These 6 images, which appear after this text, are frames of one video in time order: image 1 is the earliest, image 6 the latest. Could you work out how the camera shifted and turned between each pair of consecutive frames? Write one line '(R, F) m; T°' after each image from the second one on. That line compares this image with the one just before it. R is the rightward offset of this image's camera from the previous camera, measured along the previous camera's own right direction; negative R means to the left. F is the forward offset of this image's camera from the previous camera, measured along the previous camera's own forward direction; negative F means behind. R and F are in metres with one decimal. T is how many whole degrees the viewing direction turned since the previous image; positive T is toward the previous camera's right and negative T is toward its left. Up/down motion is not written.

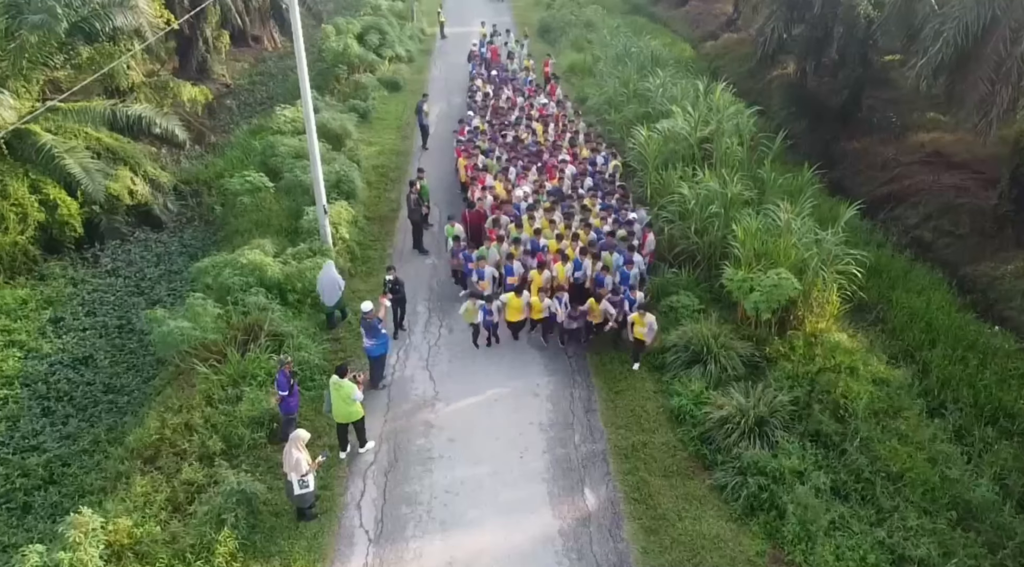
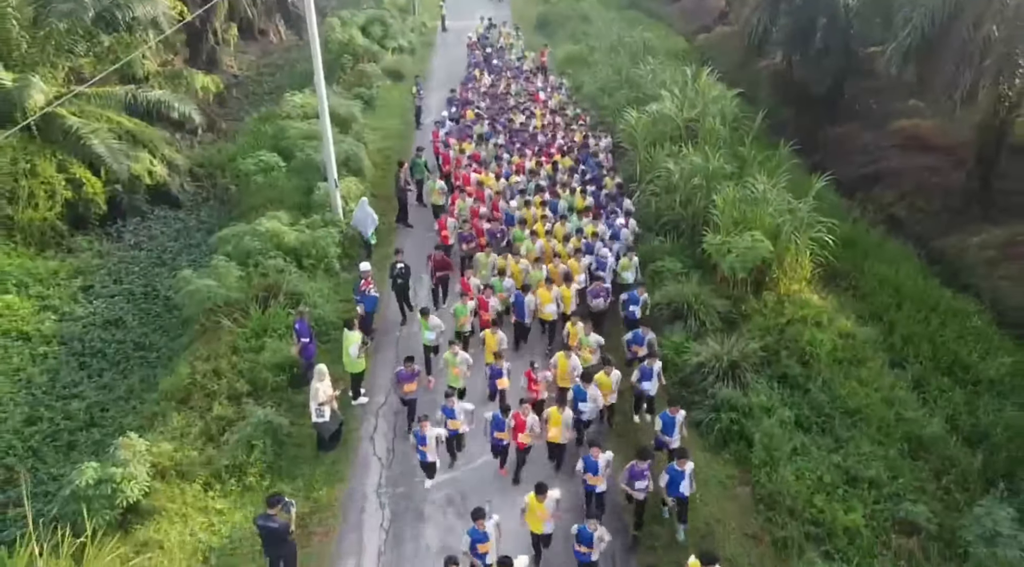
(0.0, -0.9) m; 0°
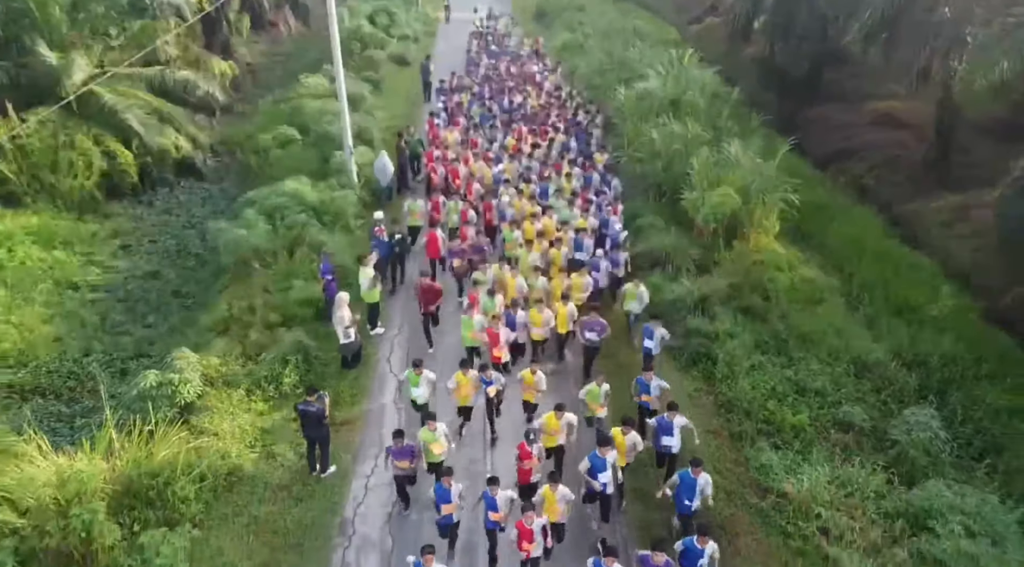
(0.0, -1.4) m; 0°
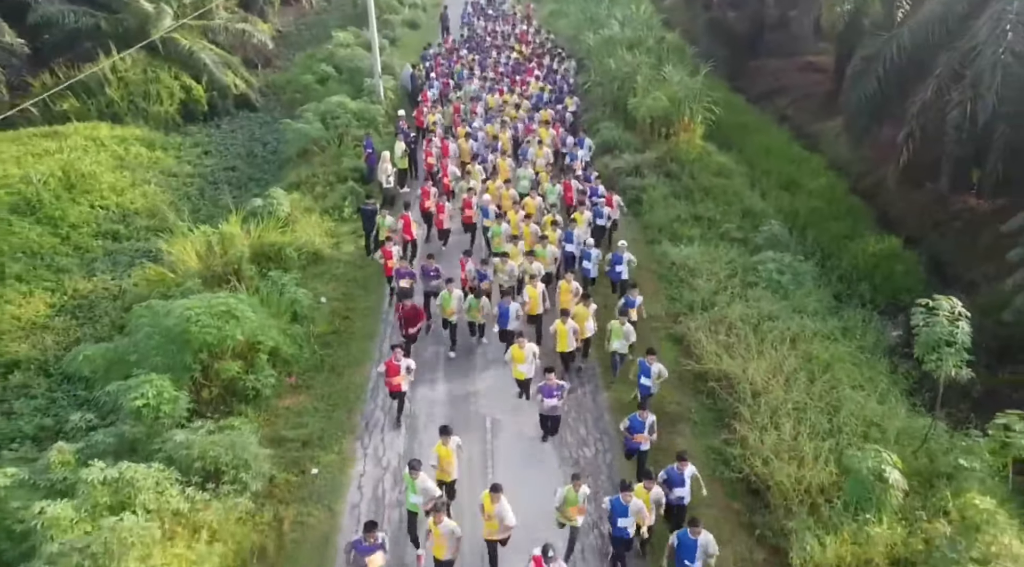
(+0.2, -4.5) m; 0°
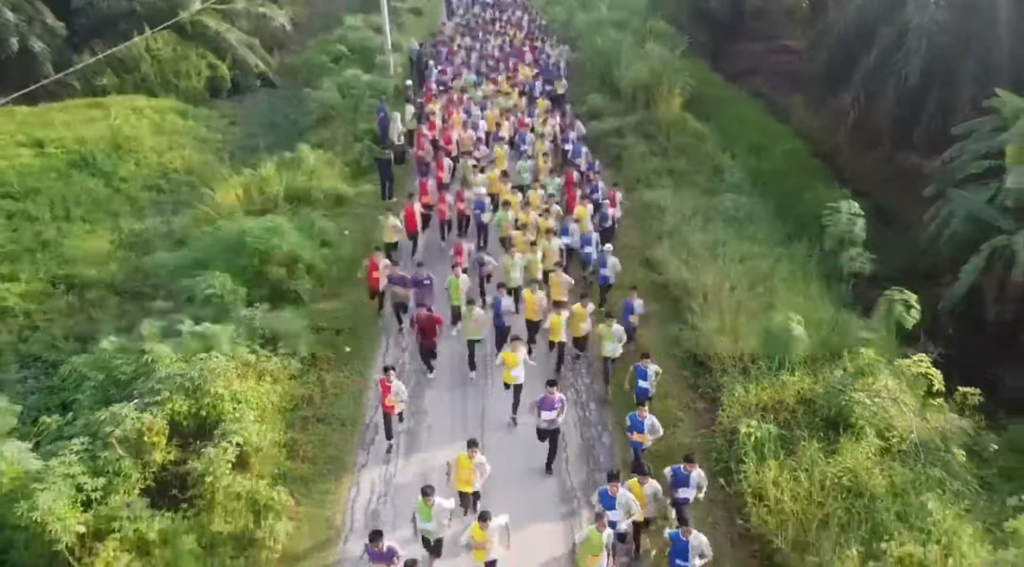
(+0.1, -2.0) m; 0°
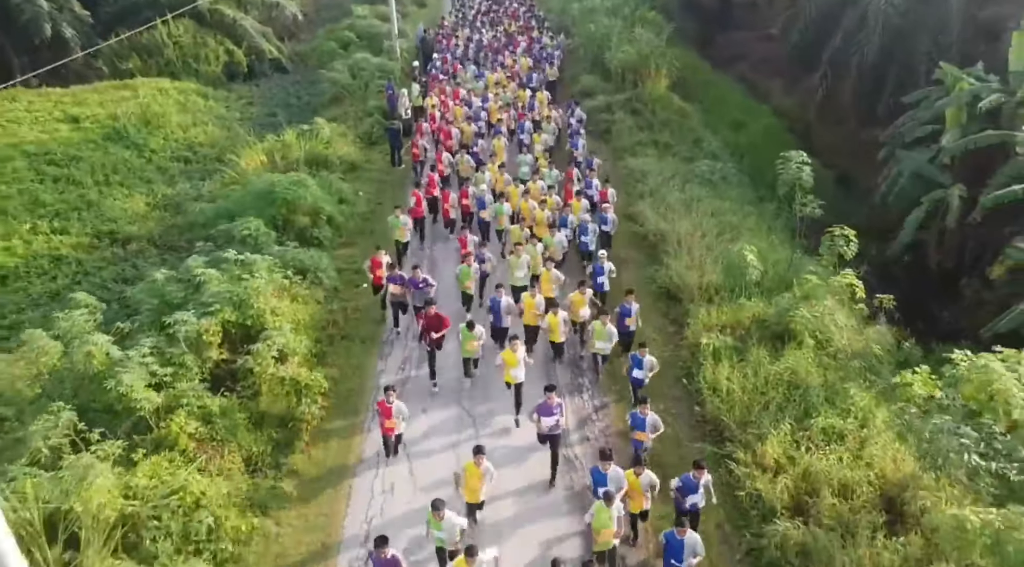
(+0.1, -1.5) m; 0°
